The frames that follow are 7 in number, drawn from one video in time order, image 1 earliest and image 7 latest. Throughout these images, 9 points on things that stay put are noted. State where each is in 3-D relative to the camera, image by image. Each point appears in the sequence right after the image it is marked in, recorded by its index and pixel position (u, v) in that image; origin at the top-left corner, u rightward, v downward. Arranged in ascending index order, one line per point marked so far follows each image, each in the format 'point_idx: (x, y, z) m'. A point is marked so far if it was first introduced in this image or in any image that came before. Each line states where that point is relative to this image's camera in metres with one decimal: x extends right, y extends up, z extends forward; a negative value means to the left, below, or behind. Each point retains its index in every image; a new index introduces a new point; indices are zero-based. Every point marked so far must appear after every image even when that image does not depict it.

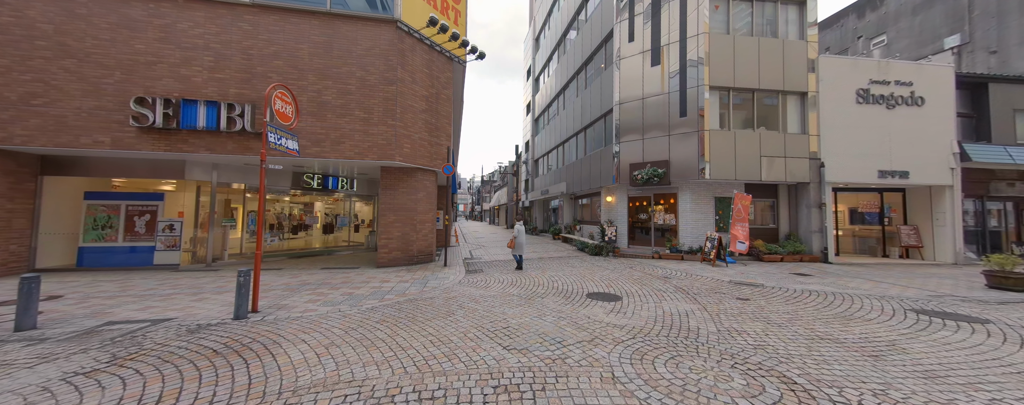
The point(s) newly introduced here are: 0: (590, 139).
0: (+4.0, +3.3, +14.4) m
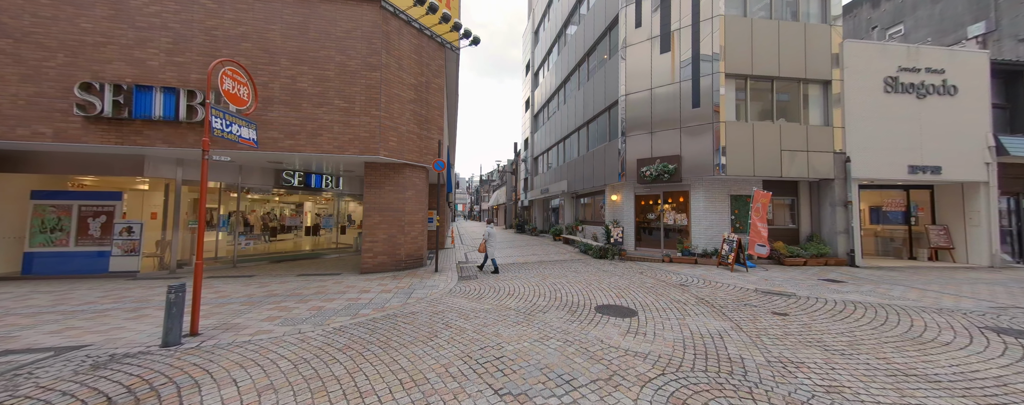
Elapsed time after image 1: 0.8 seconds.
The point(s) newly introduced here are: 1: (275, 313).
0: (+3.9, +3.3, +13.6) m
1: (-4.1, -1.9, +4.8) m
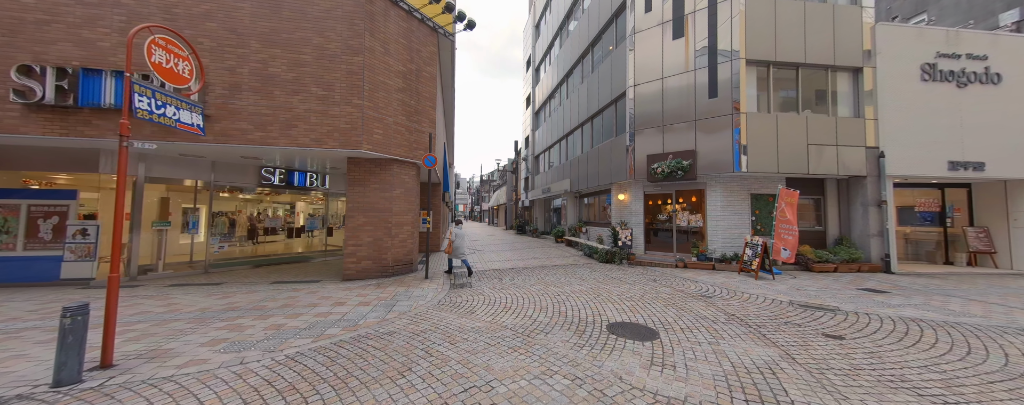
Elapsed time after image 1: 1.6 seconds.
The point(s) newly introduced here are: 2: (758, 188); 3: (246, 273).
0: (+3.9, +3.3, +12.7) m
1: (-4.1, -1.9, +4.0) m
2: (+7.5, +0.4, +8.5) m
3: (-7.9, -2.1, +8.3) m
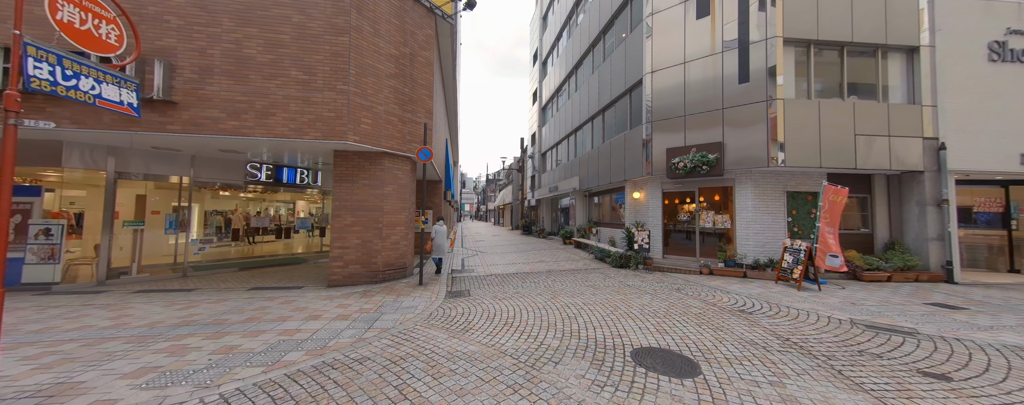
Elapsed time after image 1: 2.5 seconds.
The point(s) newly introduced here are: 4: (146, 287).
0: (+4.1, +3.4, +11.8) m
1: (-4.1, -1.8, +3.3) m
2: (+7.6, +0.5, +7.5) m
3: (-7.8, -2.0, +7.6) m
4: (-8.4, -1.9, +6.4) m
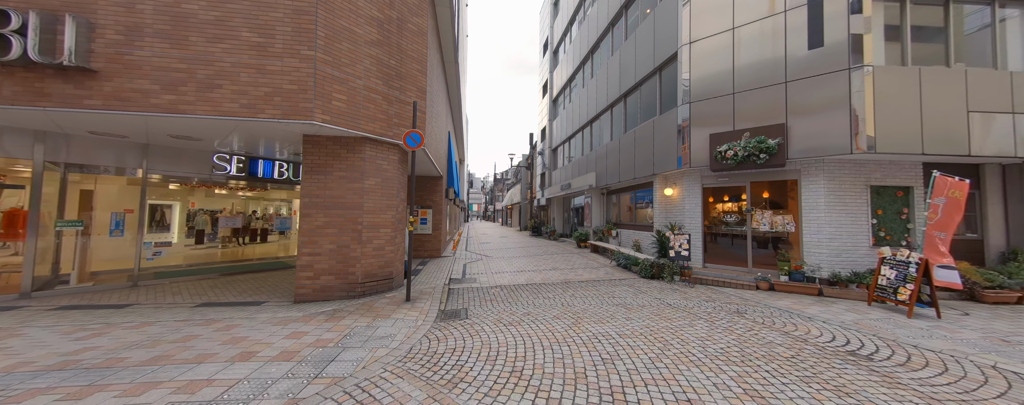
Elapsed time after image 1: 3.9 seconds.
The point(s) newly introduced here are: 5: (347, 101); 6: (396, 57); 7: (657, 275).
0: (+4.5, +3.4, +10.3) m
1: (-4.1, -1.7, +2.0) m
2: (+7.8, +0.5, +5.9) m
3: (-7.5, -1.9, +6.5) m
4: (-8.2, -1.9, +5.3) m
5: (-3.1, +1.9, +5.3) m
6: (-2.5, +3.2, +6.1) m
7: (+3.7, -1.8, +7.1) m
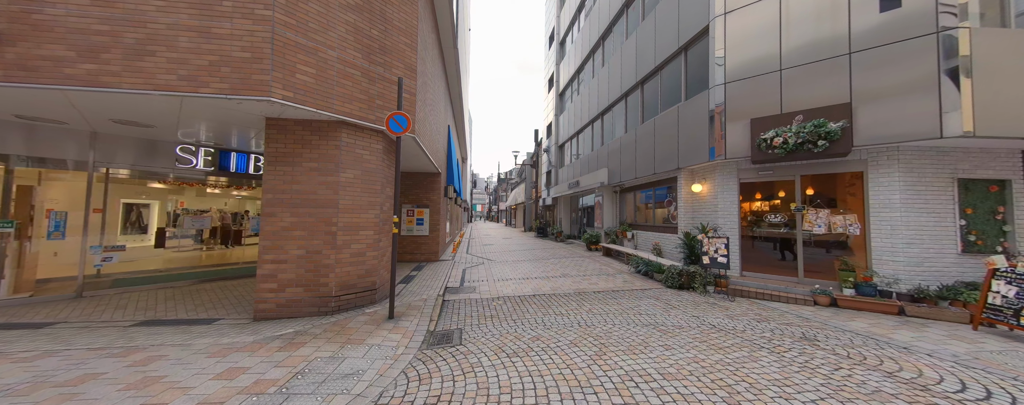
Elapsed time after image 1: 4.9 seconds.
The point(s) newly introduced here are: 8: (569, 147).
0: (+4.6, +3.5, +9.3) m
1: (-4.0, -1.7, +1.1) m
2: (+7.9, +0.6, +4.8) m
3: (-7.5, -1.9, +5.6) m
4: (-8.1, -1.8, +4.4) m
5: (-3.0, +2.0, +4.4) m
6: (-2.4, +3.2, +5.2) m
7: (+3.8, -1.8, +6.0) m
8: (+3.6, +3.6, +17.9) m
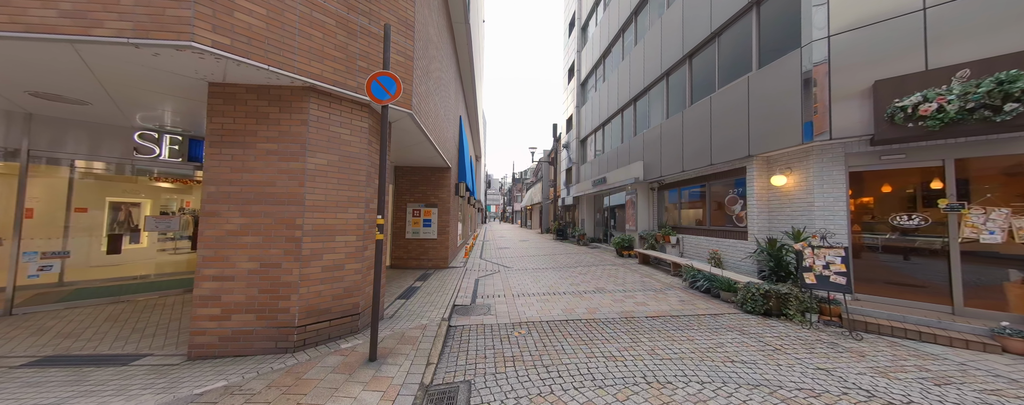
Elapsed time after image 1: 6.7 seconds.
0: (+5.2, +3.5, +7.6) m
1: (-3.8, -1.6, -0.1) m
2: (+8.2, +0.6, +3.0) m
3: (-7.0, -1.8, +4.5) m
4: (-7.8, -1.7, +3.4) m
5: (-2.7, +2.0, +3.1) m
6: (-2.0, +3.3, +3.9) m
7: (+4.2, -1.7, +4.4) m
8: (+4.7, +3.6, +16.3) m
